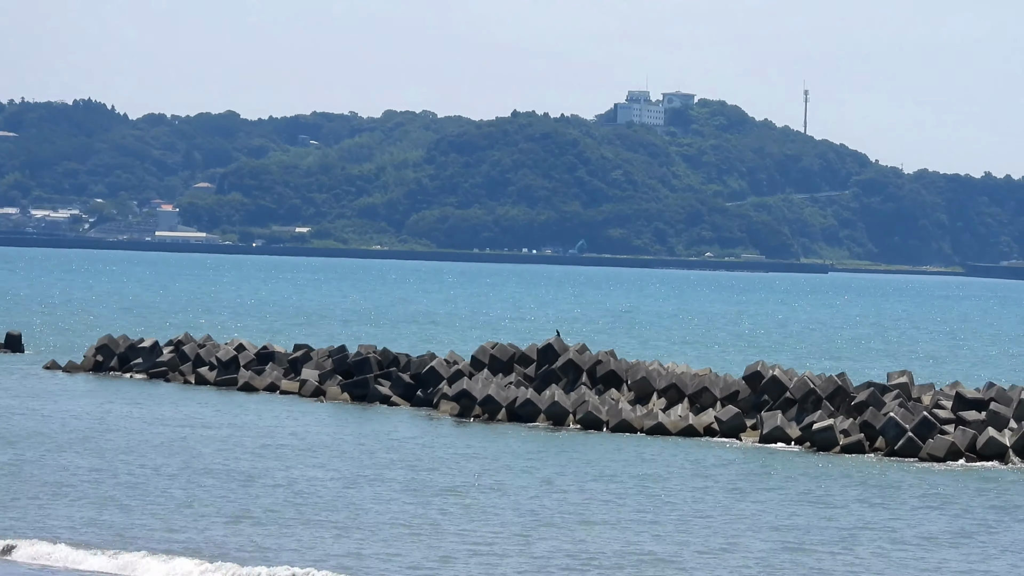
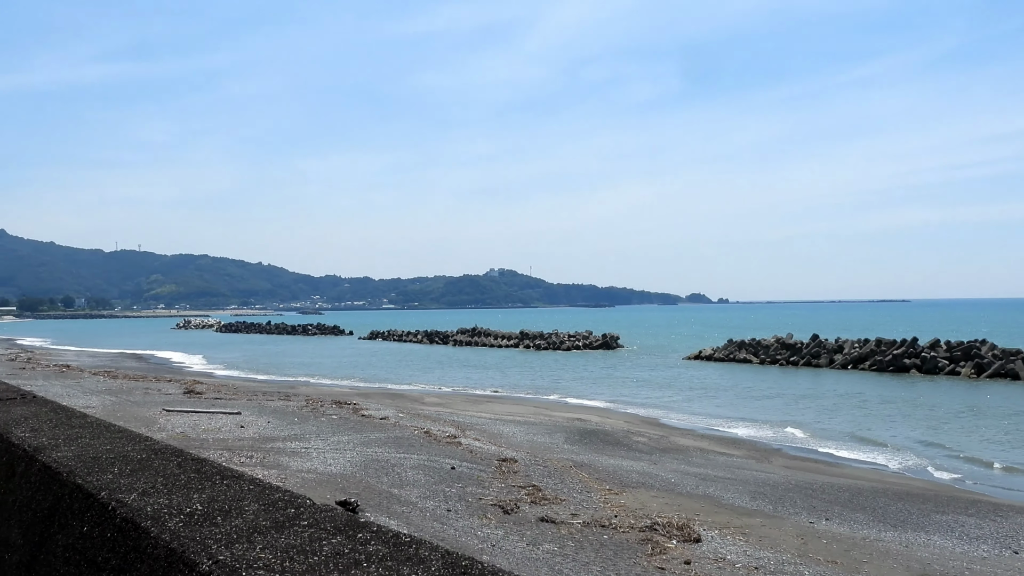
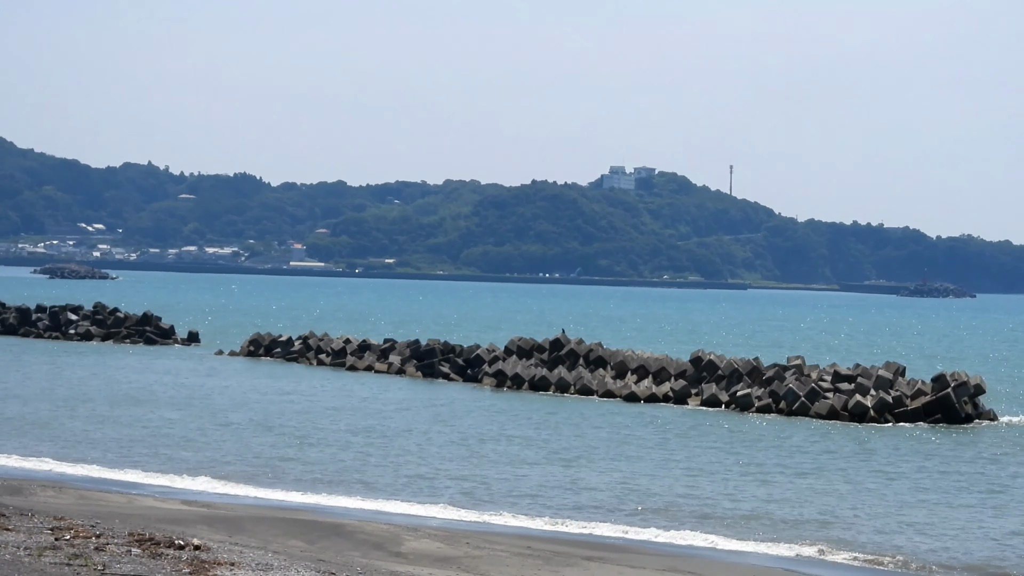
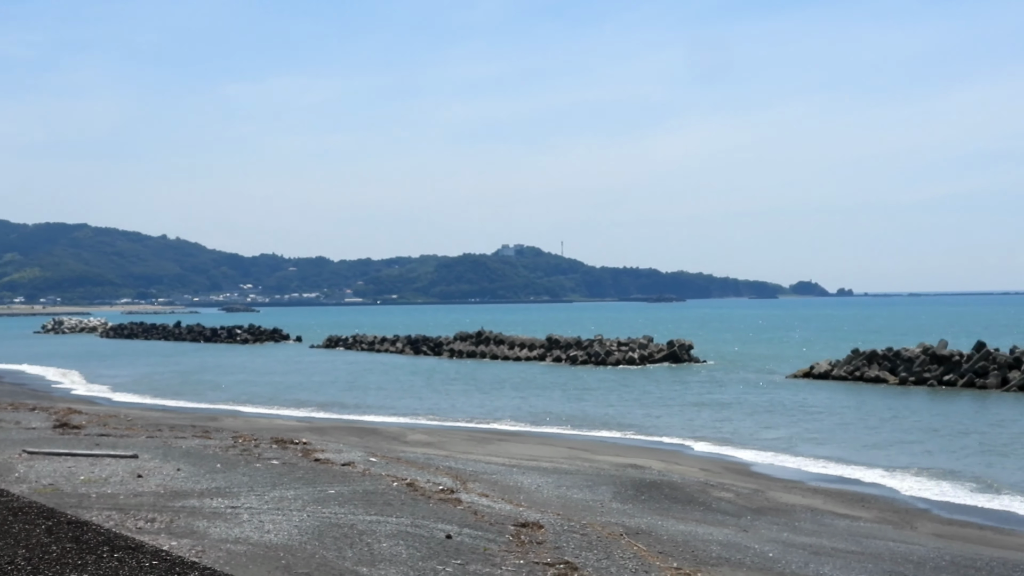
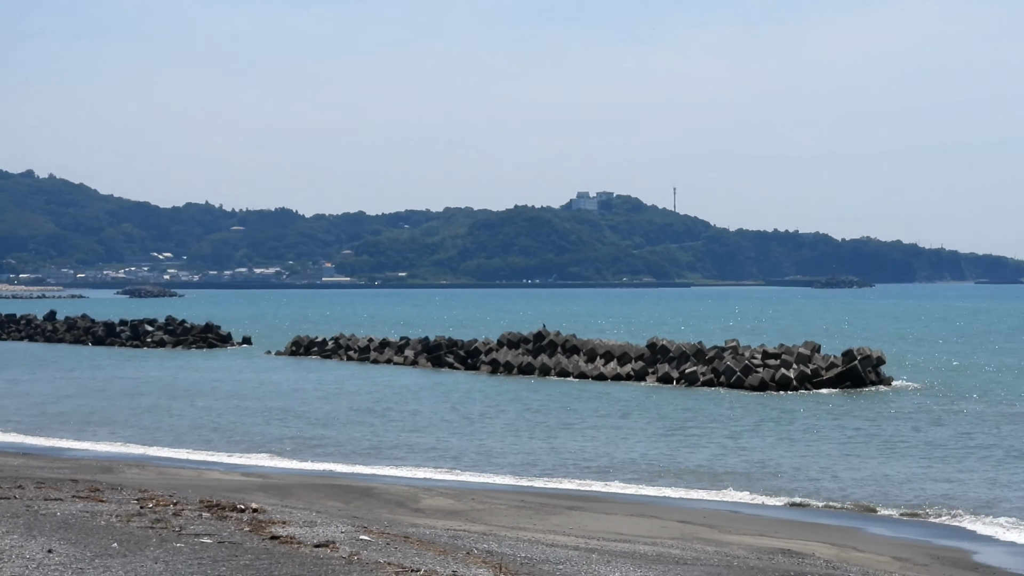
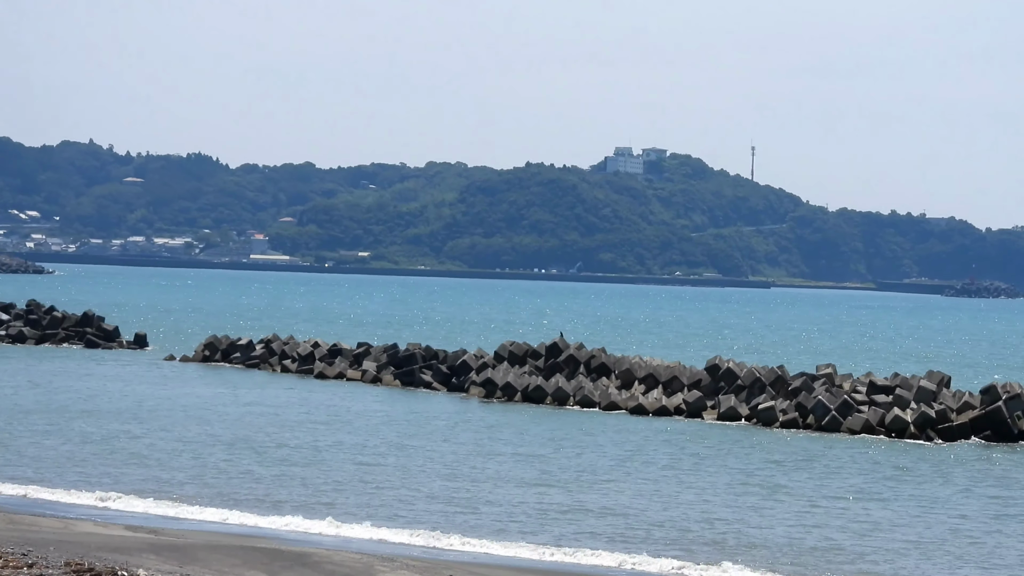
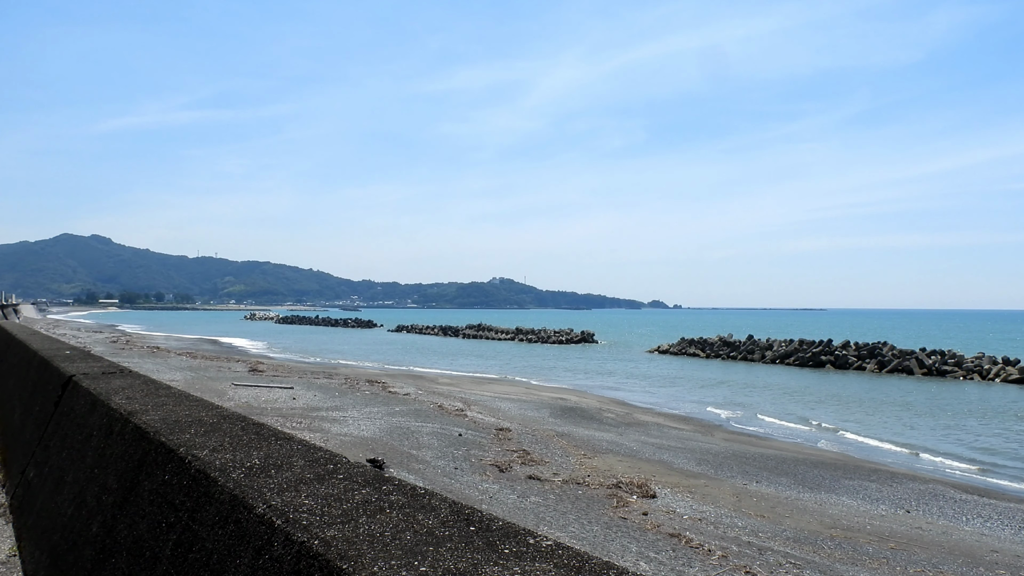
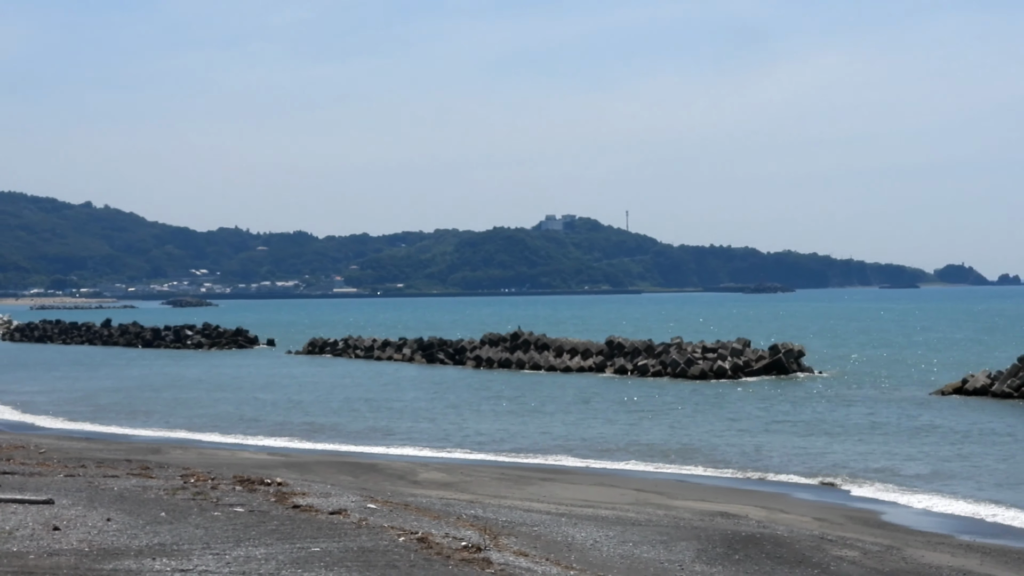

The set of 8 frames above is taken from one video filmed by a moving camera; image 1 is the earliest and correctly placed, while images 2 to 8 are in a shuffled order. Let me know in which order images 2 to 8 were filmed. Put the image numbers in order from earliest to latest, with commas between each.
6, 3, 5, 8, 4, 2, 7
